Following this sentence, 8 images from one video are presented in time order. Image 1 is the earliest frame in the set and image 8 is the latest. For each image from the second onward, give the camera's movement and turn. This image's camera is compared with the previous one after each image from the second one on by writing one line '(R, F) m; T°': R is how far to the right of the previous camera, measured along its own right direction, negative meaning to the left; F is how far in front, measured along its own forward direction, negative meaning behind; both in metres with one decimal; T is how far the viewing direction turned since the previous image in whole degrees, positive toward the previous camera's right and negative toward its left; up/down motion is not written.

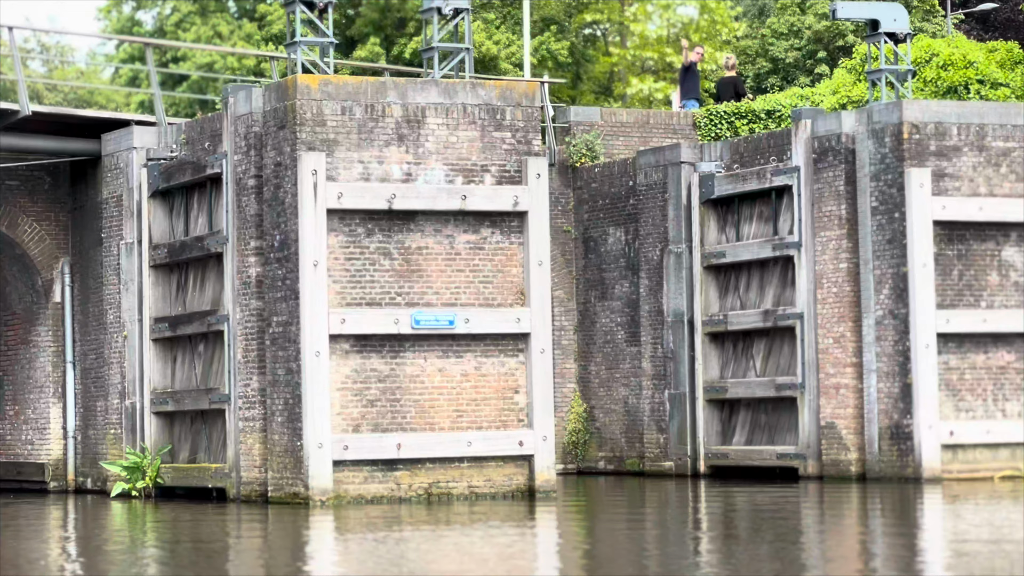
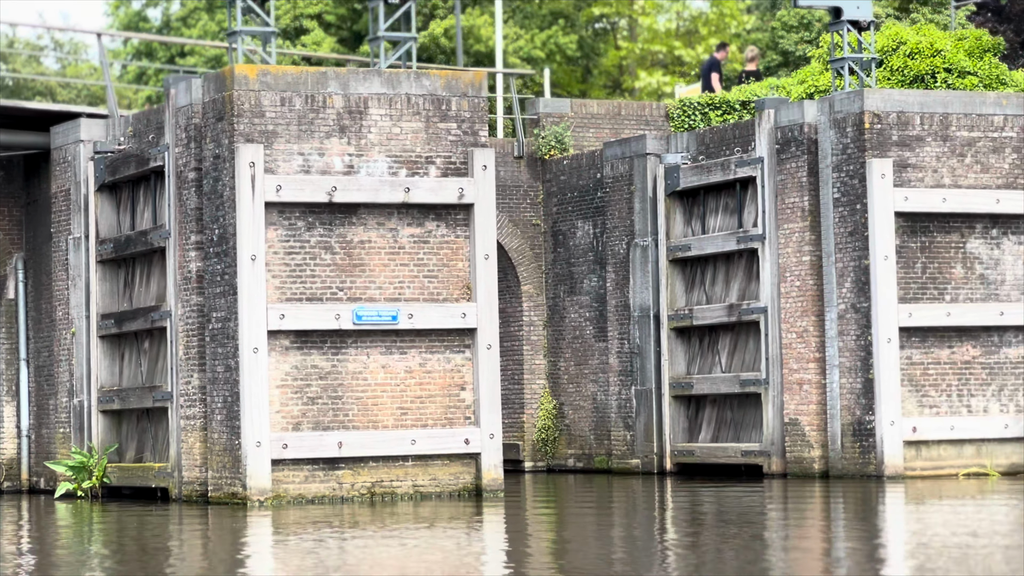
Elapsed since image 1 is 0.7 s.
(+0.6, +0.4) m; 0°
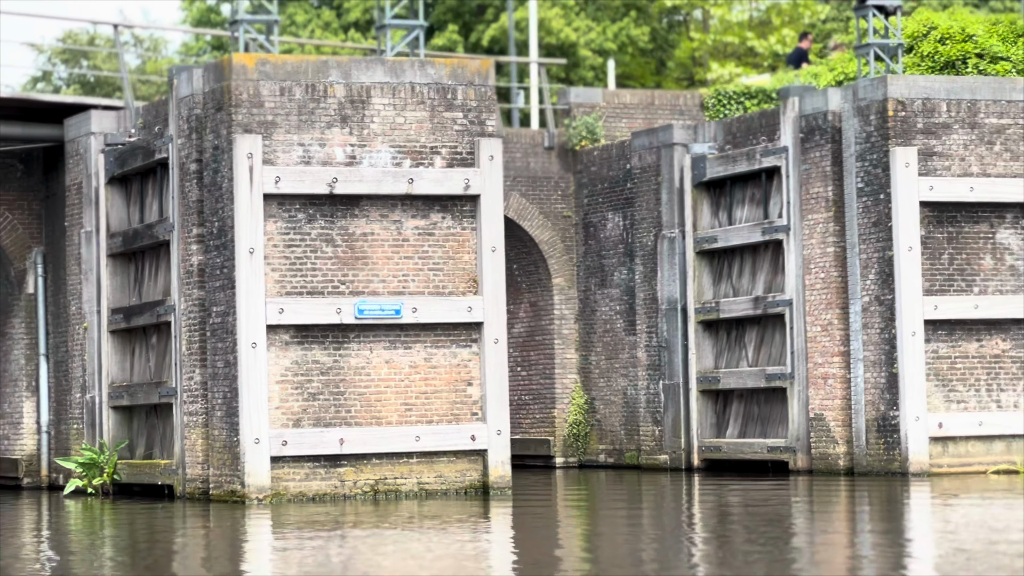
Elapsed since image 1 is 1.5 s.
(+0.6, +0.4) m; -2°
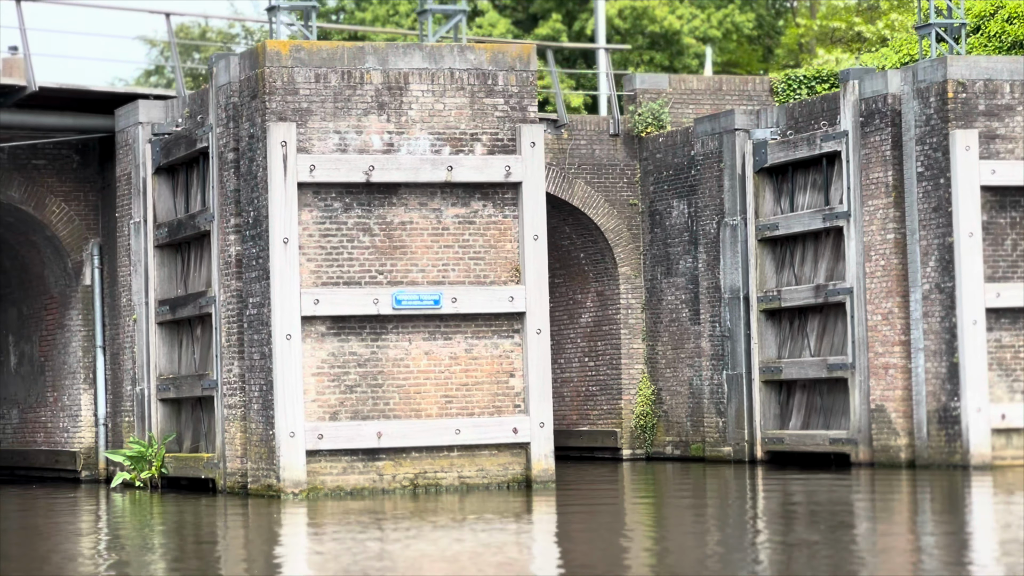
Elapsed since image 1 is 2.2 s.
(+0.6, +0.4) m; -3°
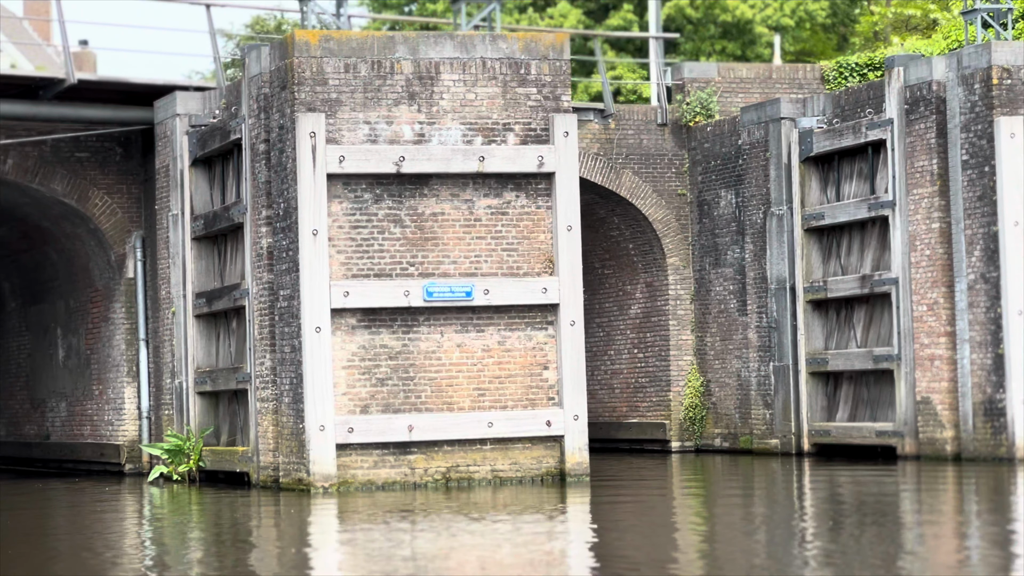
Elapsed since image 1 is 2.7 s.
(+0.3, +0.2) m; -2°
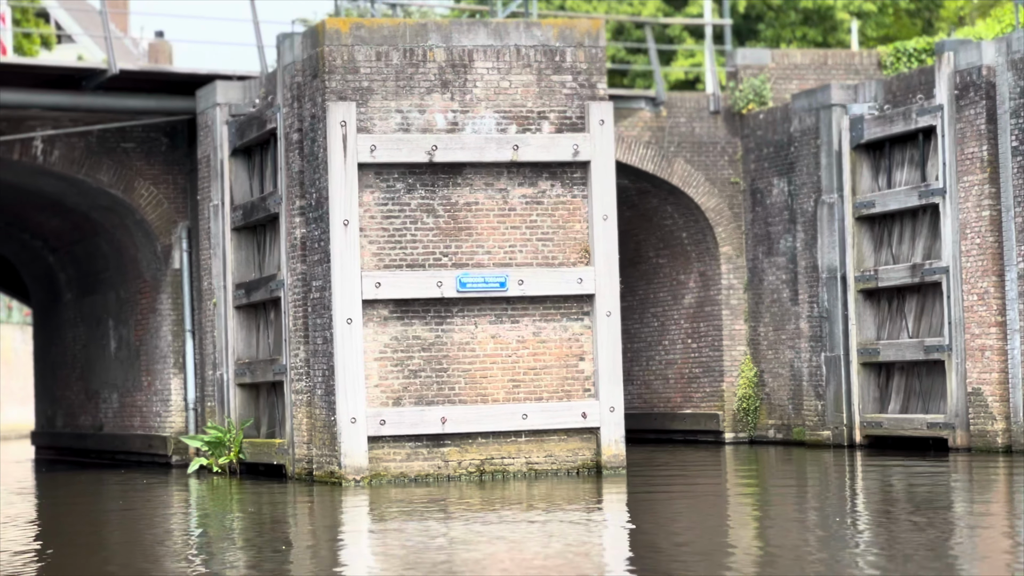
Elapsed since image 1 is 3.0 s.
(+0.4, +0.2) m; -2°
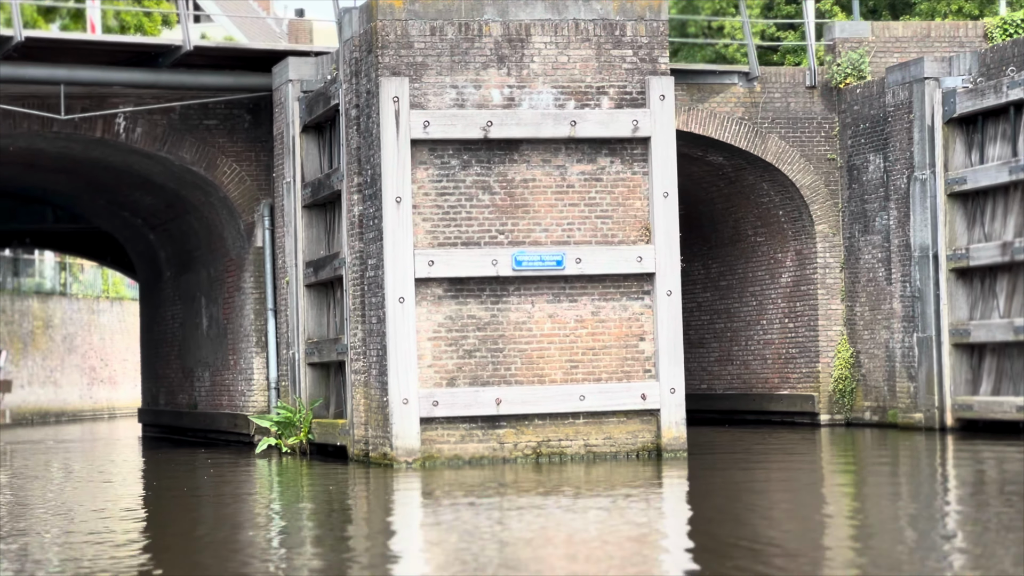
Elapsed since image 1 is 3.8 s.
(+0.8, +0.4) m; -4°
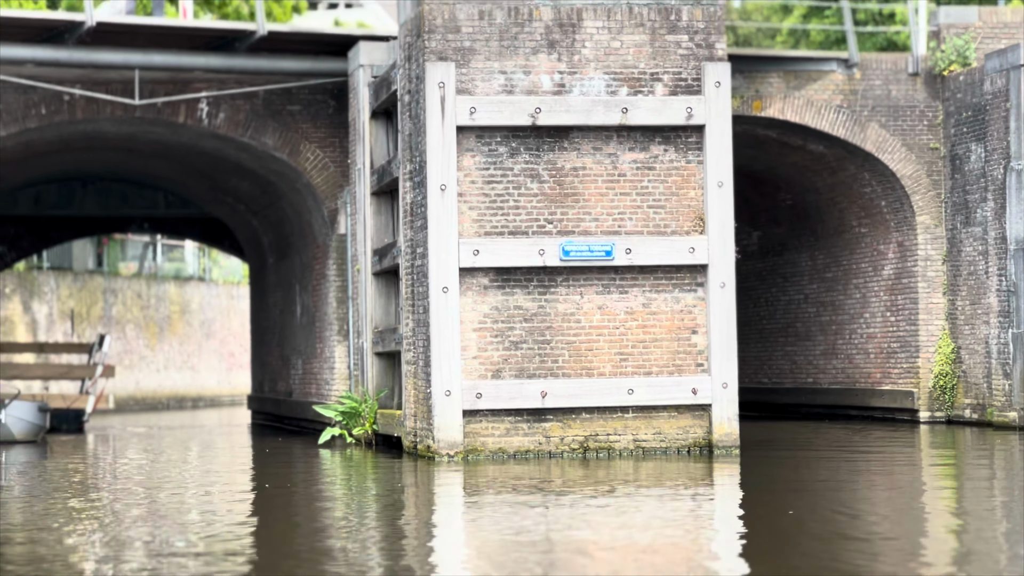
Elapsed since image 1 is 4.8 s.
(+1.0, +0.4) m; -5°
